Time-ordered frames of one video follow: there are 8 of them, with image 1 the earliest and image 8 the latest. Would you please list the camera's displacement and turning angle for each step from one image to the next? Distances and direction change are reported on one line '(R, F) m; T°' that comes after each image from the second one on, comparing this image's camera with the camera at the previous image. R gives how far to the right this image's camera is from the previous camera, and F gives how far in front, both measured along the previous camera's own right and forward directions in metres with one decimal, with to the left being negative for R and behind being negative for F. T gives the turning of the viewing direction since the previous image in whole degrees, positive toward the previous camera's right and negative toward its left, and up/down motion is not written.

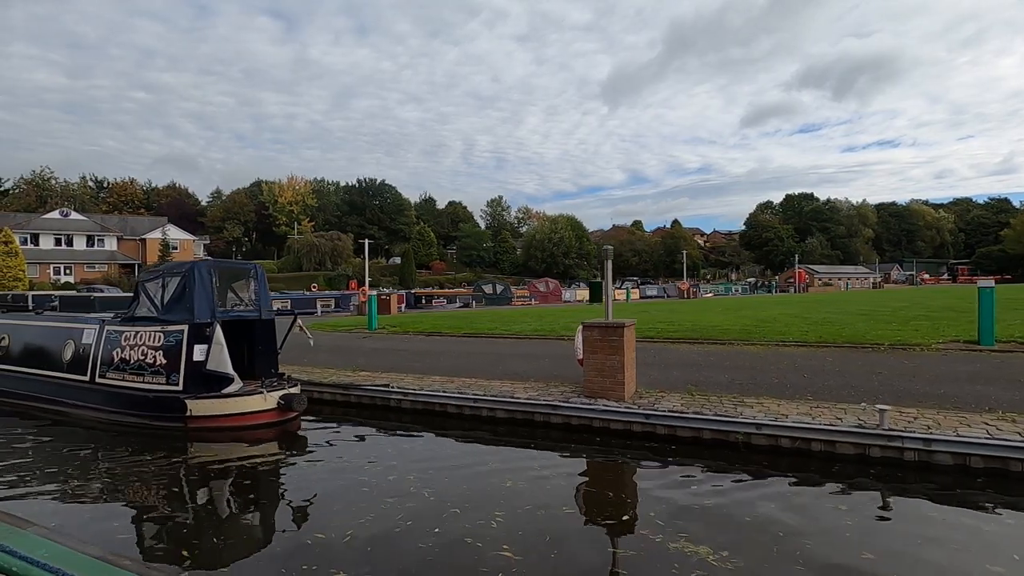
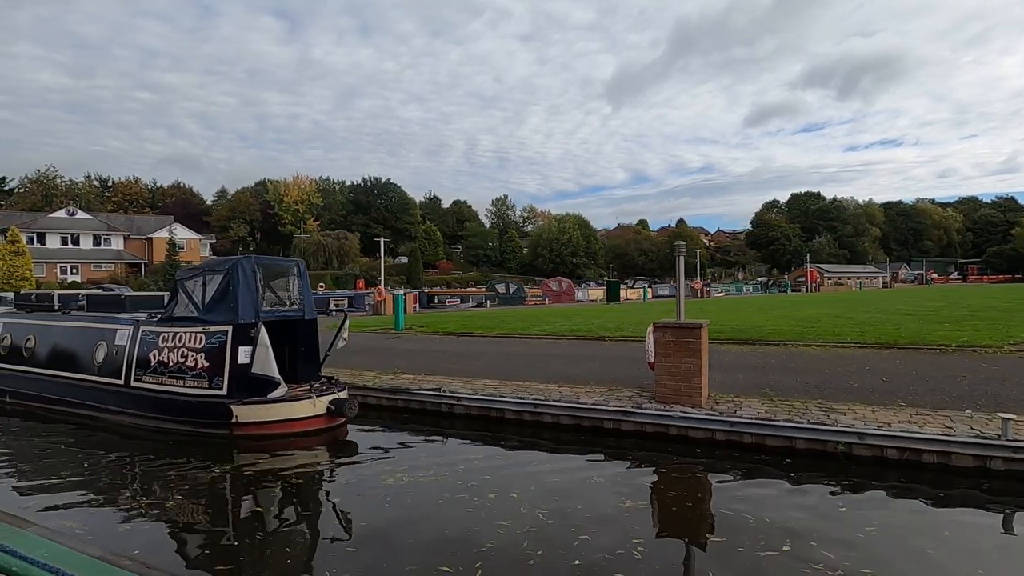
(-0.9, +0.6) m; 0°
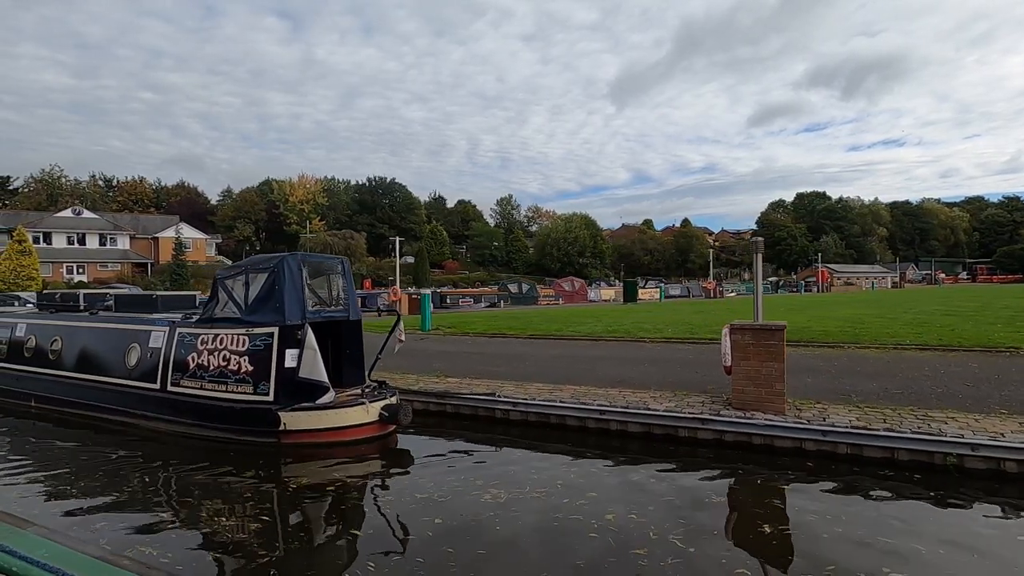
(-0.8, +0.6) m; 0°
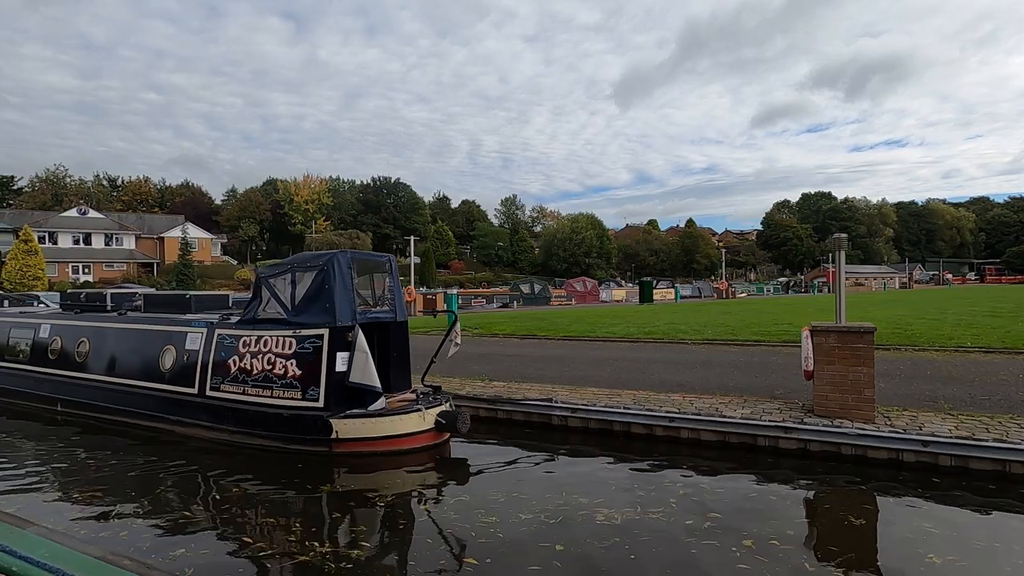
(-0.8, +0.5) m; 0°
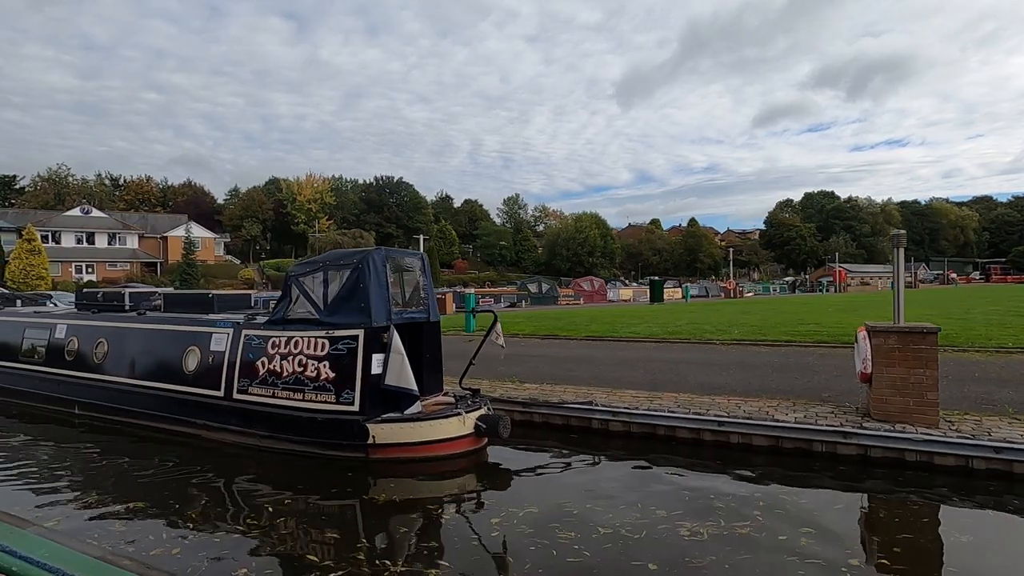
(-0.5, +0.3) m; 0°
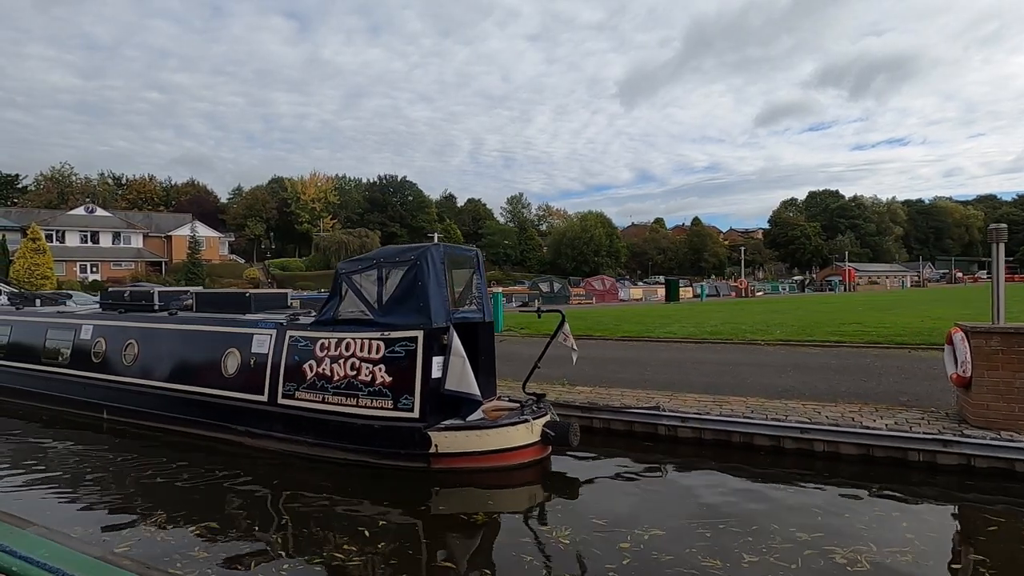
(-0.8, +0.5) m; 0°
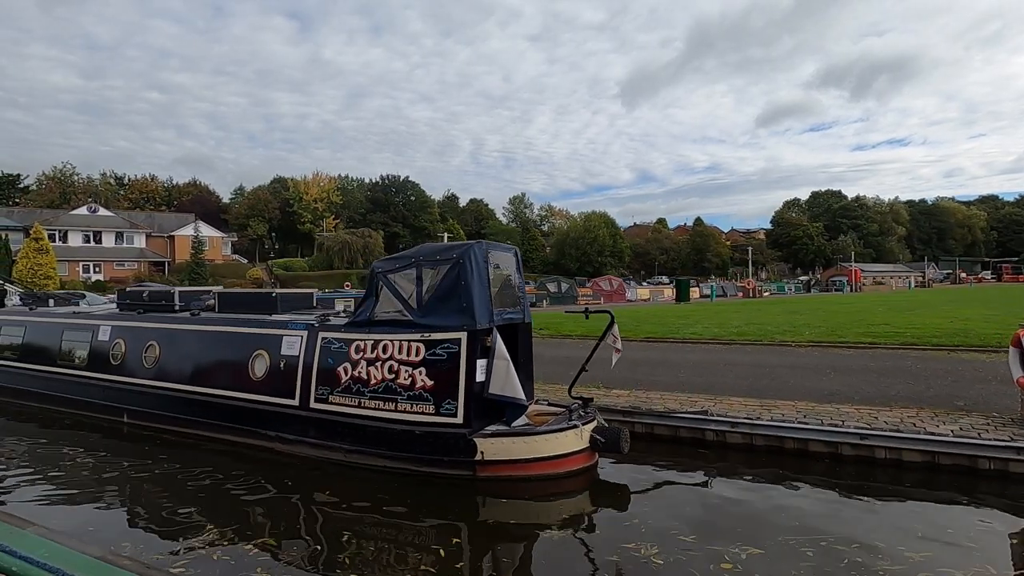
(-0.5, +0.3) m; 0°
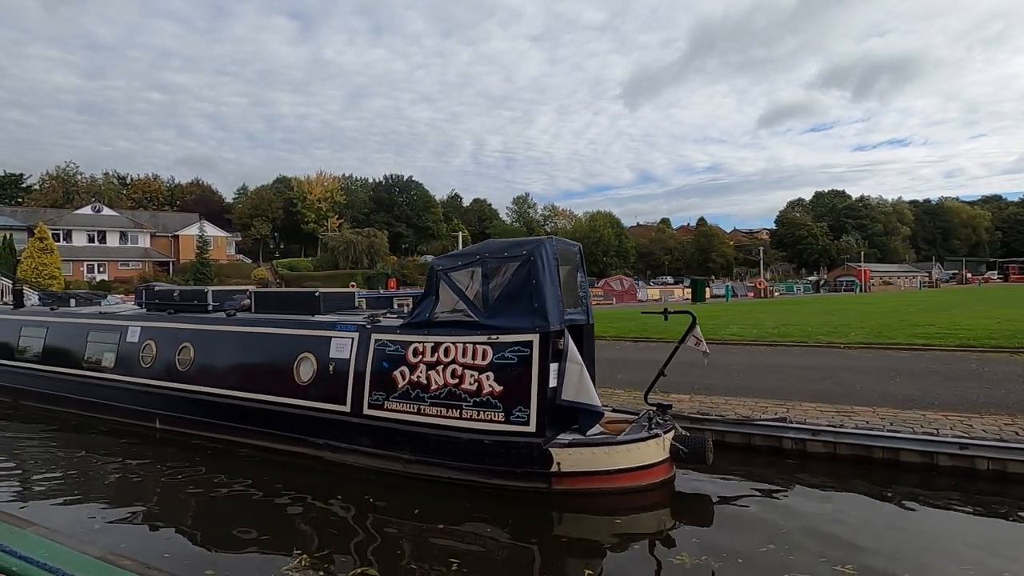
(-0.7, +0.5) m; 0°
